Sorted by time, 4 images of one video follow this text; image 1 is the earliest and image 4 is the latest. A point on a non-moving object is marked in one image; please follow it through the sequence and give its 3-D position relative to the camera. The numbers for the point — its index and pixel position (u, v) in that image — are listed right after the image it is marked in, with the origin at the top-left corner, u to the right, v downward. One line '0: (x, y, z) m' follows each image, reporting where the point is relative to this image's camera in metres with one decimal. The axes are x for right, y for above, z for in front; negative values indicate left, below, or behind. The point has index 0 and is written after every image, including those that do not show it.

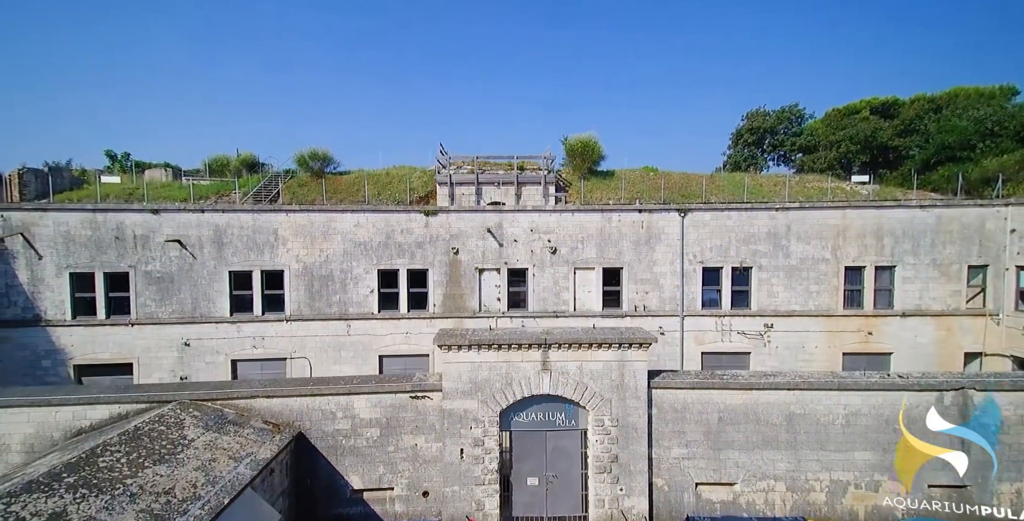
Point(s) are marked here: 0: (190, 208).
0: (-11.4, +1.9, +19.6) m
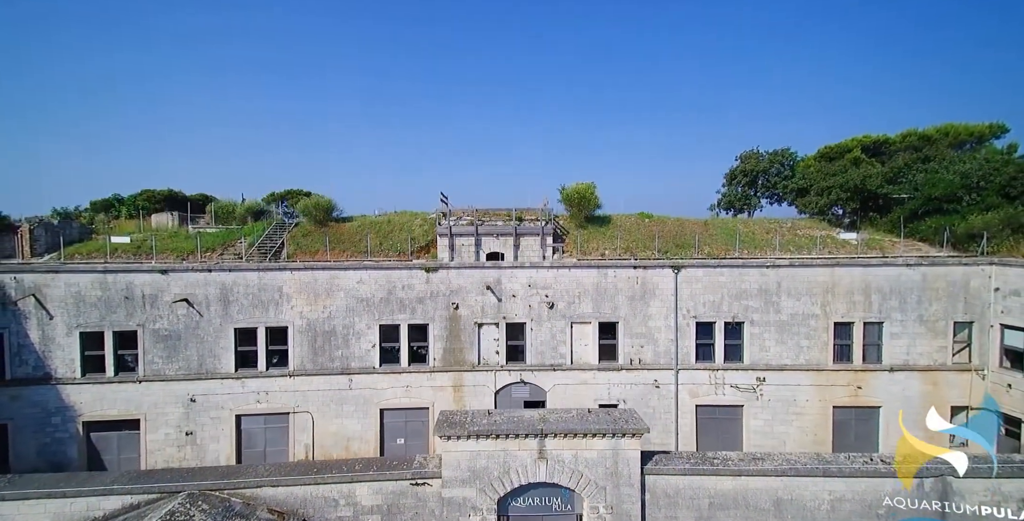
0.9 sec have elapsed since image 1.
0: (-11.4, -0.2, +20.1) m
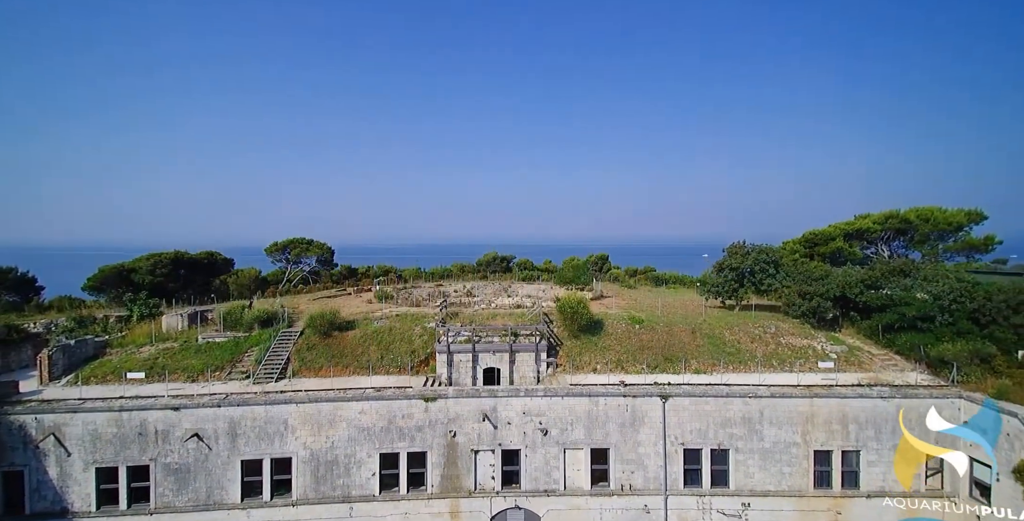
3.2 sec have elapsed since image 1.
0: (-11.6, -5.5, +21.2) m
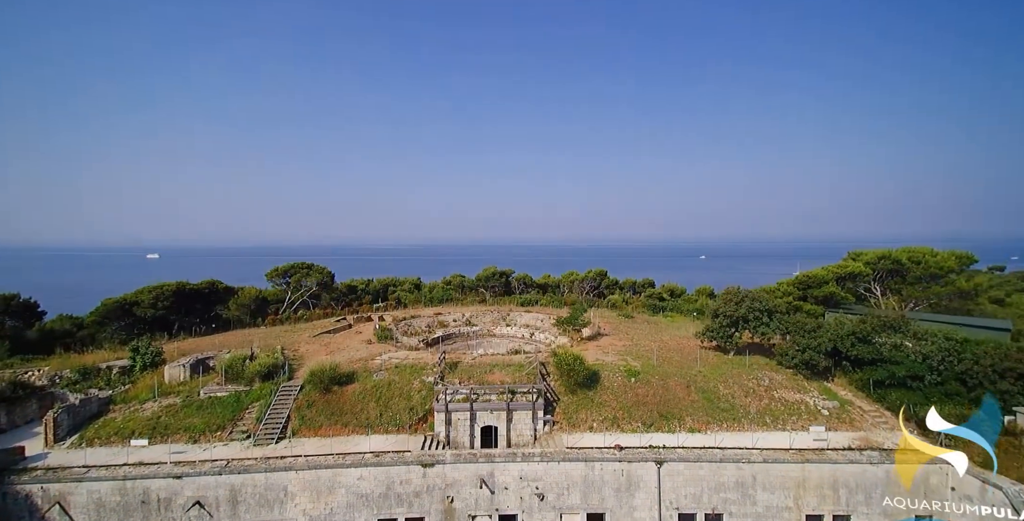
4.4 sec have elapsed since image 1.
0: (-11.8, -8.2, +21.6) m
